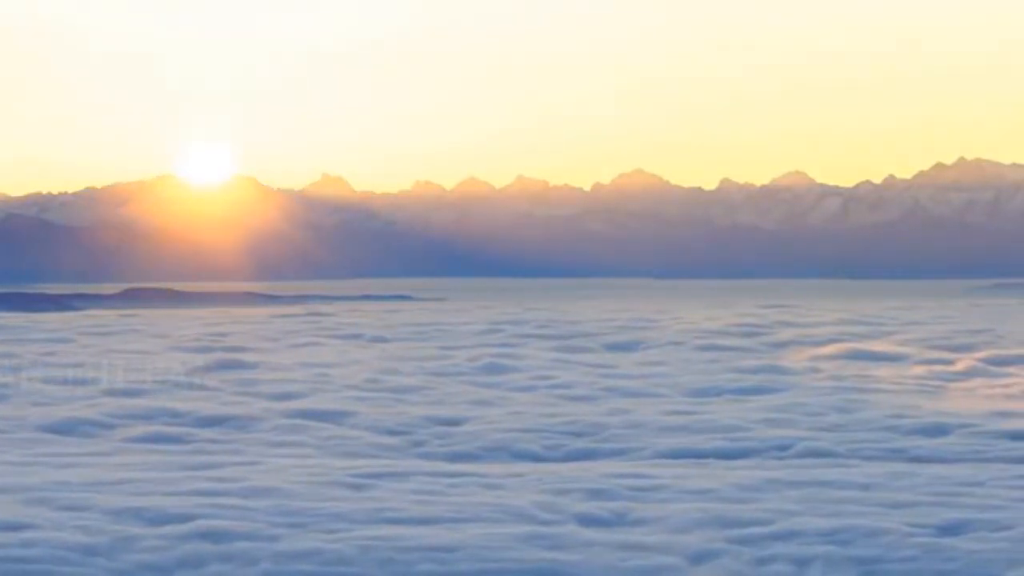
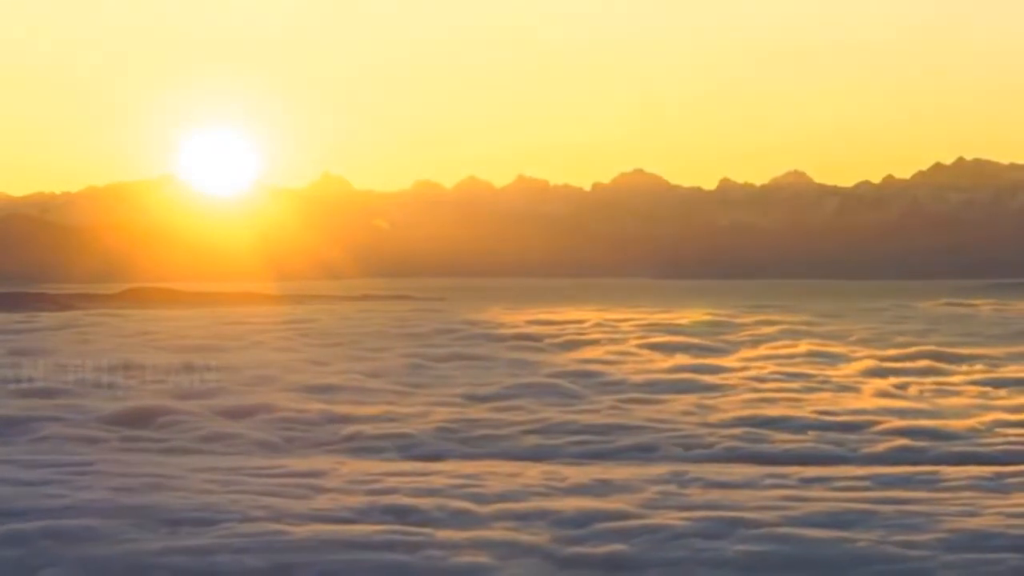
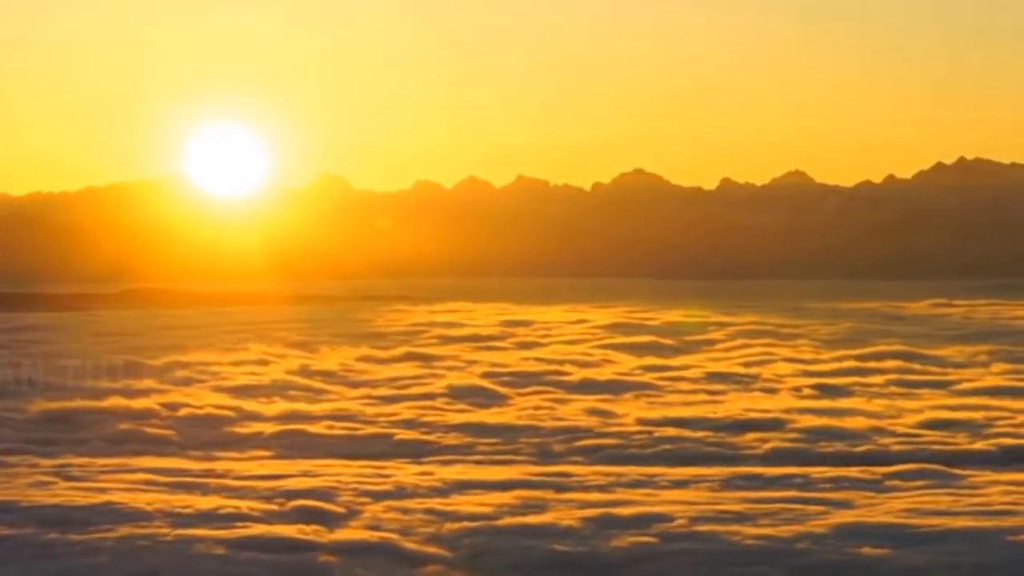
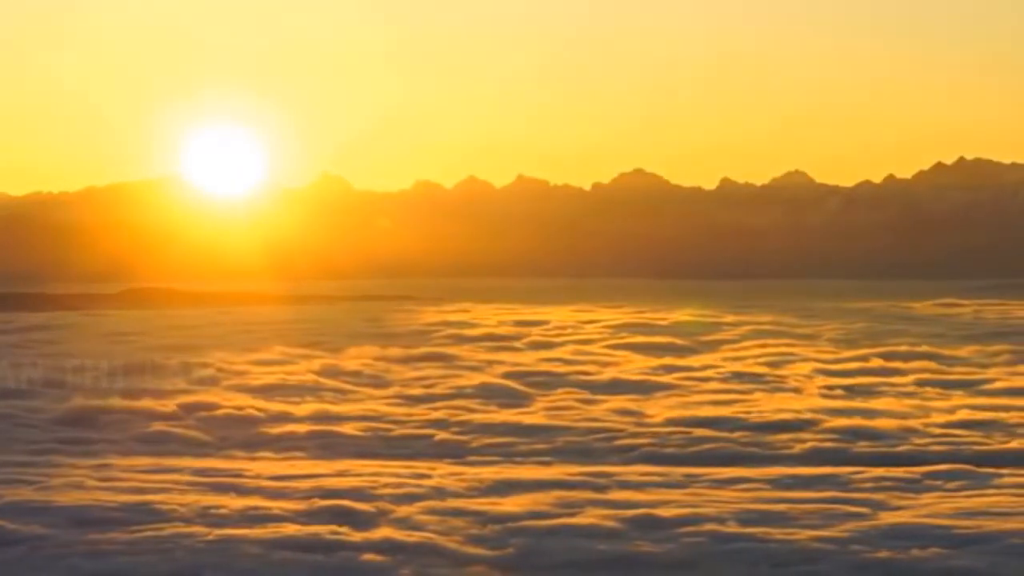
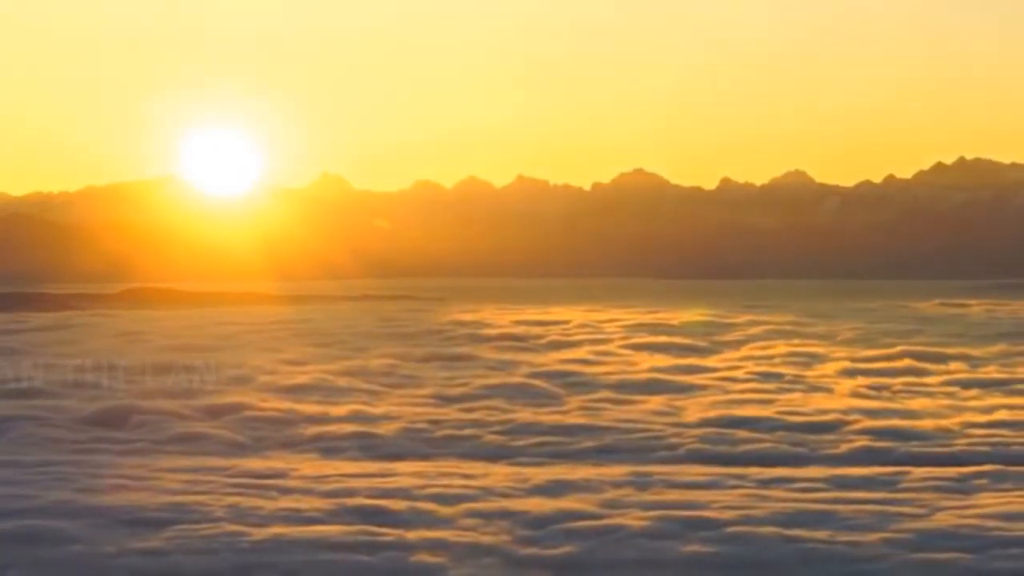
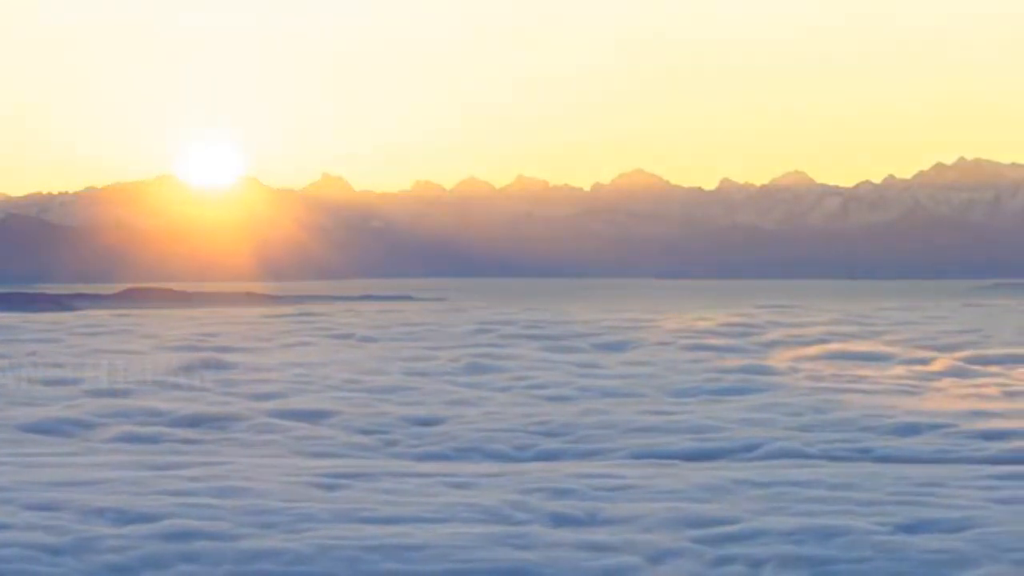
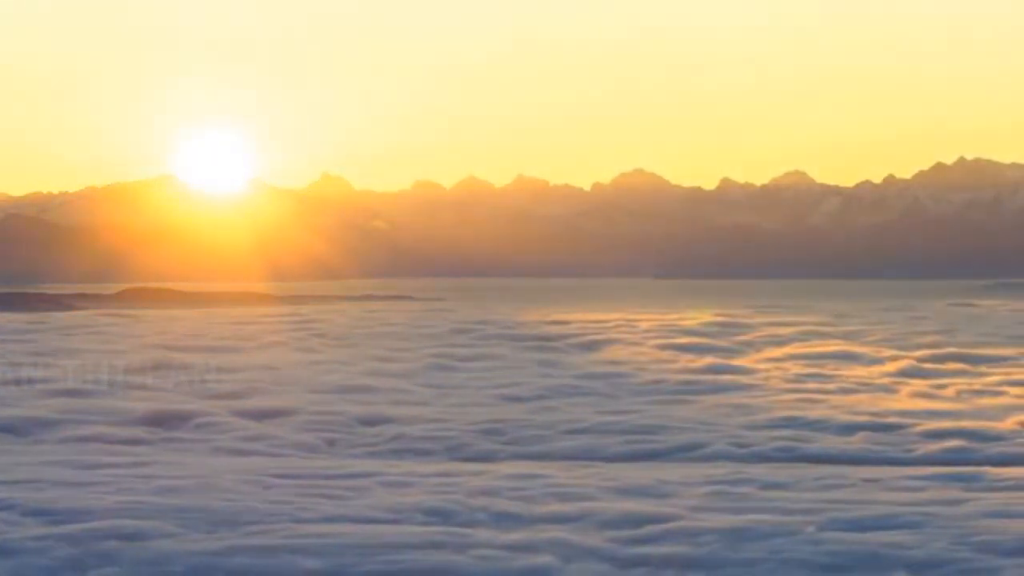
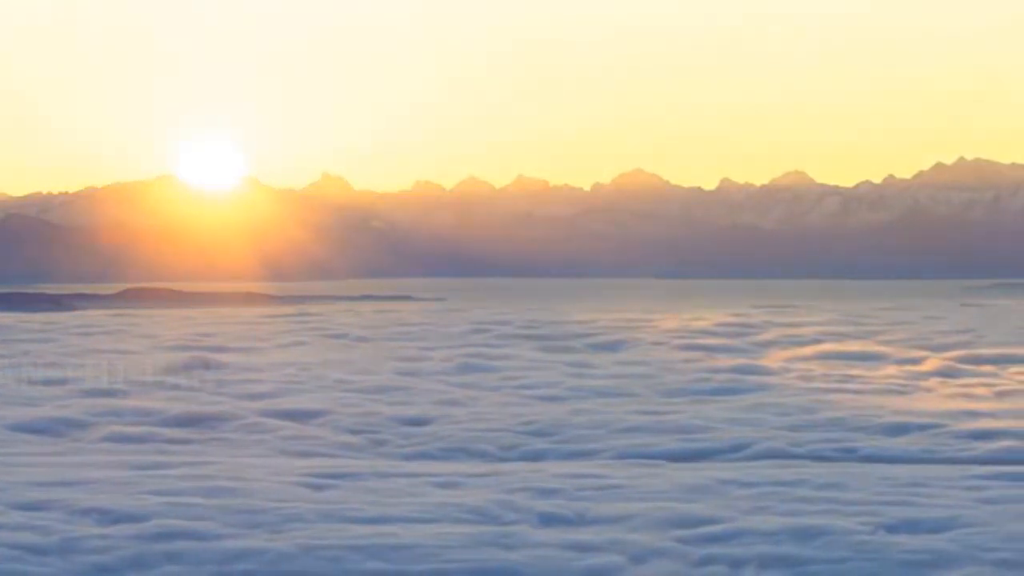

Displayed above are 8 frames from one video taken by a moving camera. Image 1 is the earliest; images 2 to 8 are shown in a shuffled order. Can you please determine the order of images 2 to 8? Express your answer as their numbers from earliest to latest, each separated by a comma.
6, 8, 7, 2, 5, 4, 3
